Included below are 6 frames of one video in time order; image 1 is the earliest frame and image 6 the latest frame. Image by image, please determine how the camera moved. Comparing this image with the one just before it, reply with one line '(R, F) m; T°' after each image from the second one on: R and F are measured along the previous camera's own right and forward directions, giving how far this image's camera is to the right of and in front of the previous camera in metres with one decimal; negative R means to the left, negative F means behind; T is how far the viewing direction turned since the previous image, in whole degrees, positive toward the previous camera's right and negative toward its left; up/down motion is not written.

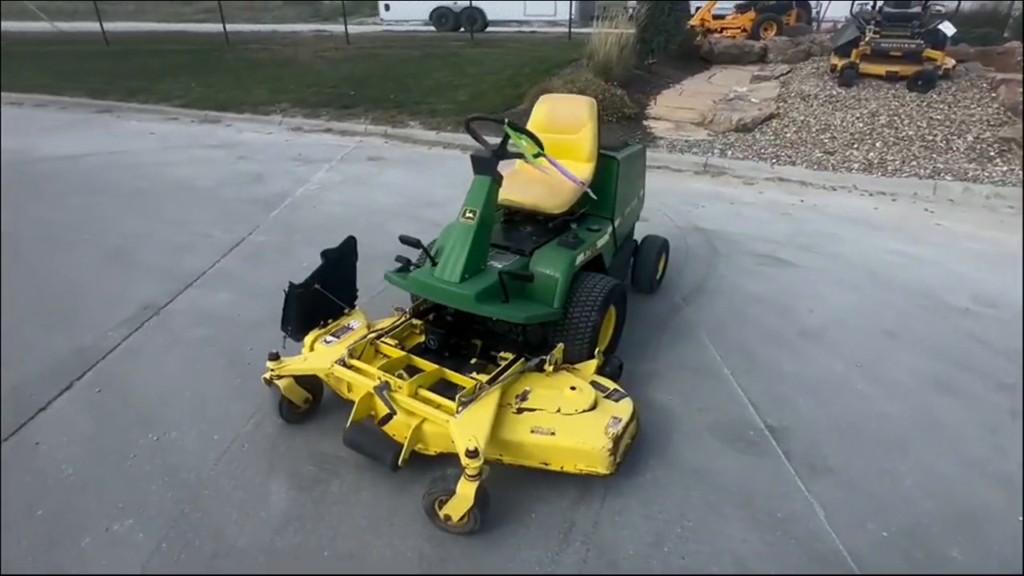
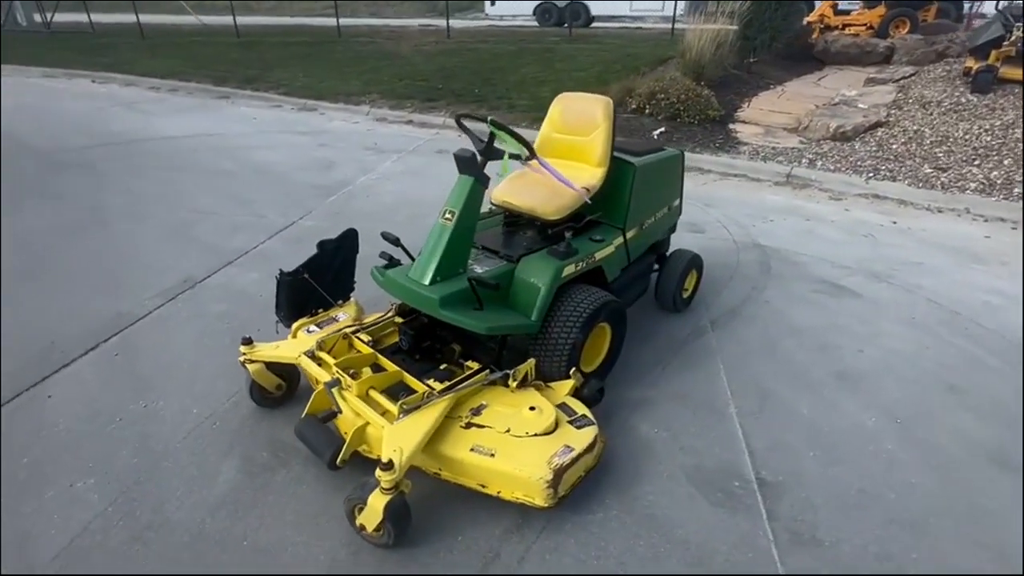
(+0.7, +0.2) m; -10°
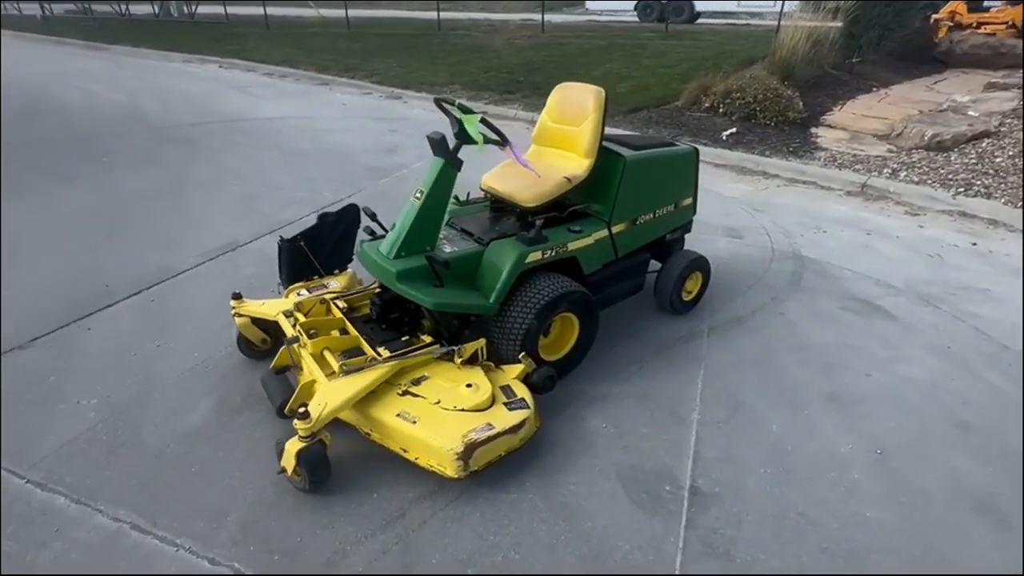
(+0.8, 0.0) m; -10°
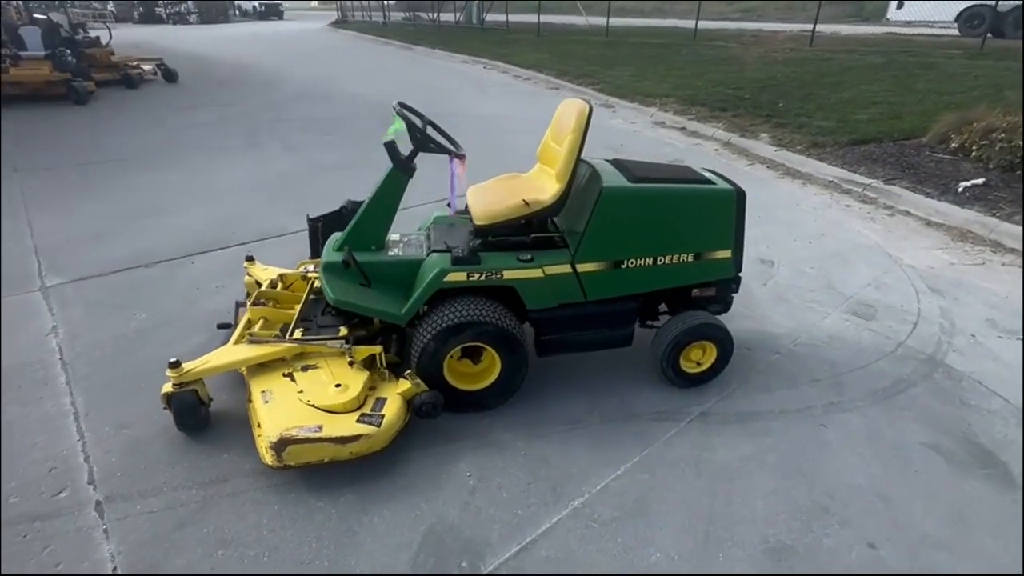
(+1.7, +0.6) m; -25°
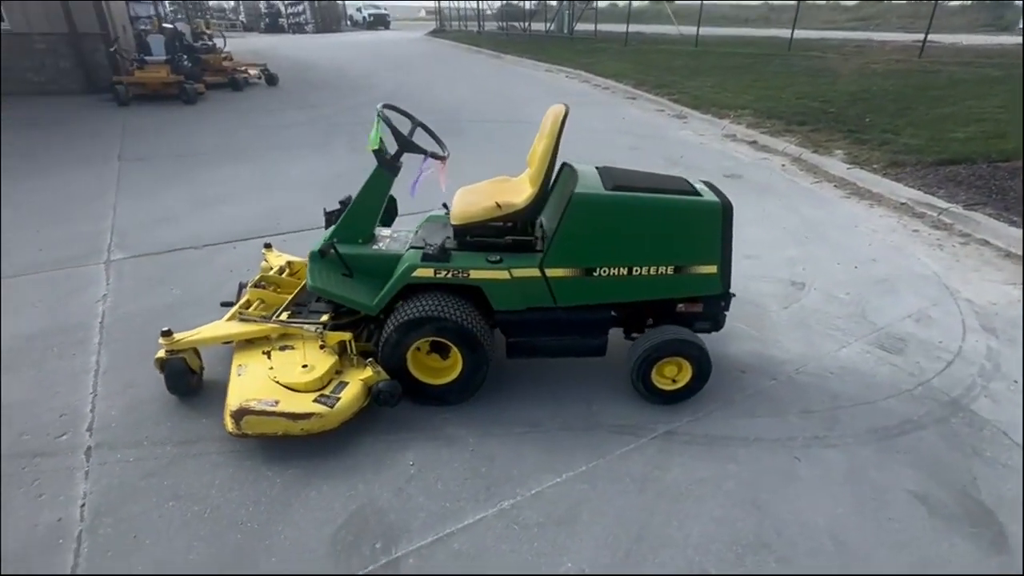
(+0.7, 0.0) m; -9°
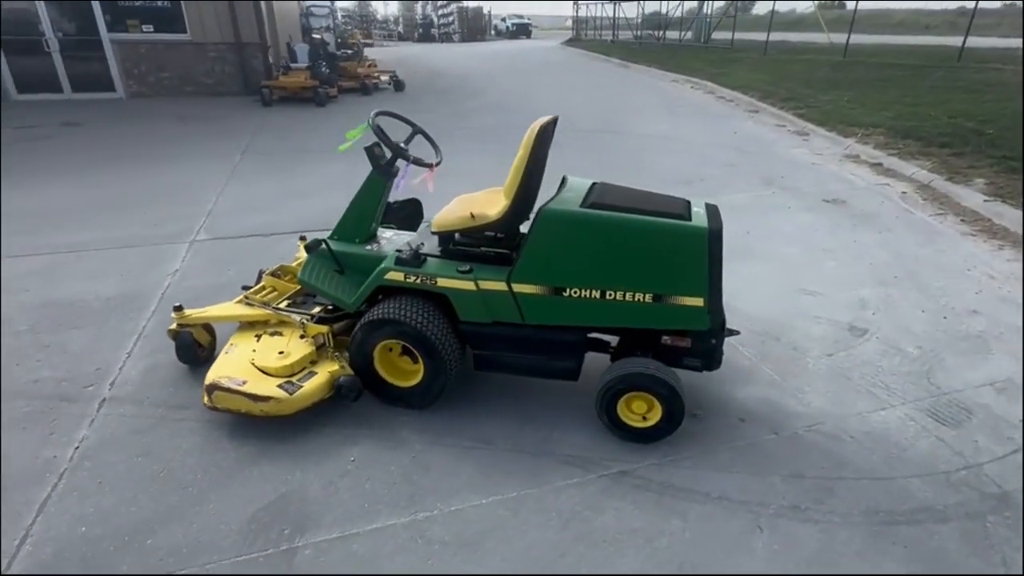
(+0.9, +0.2) m; -13°
